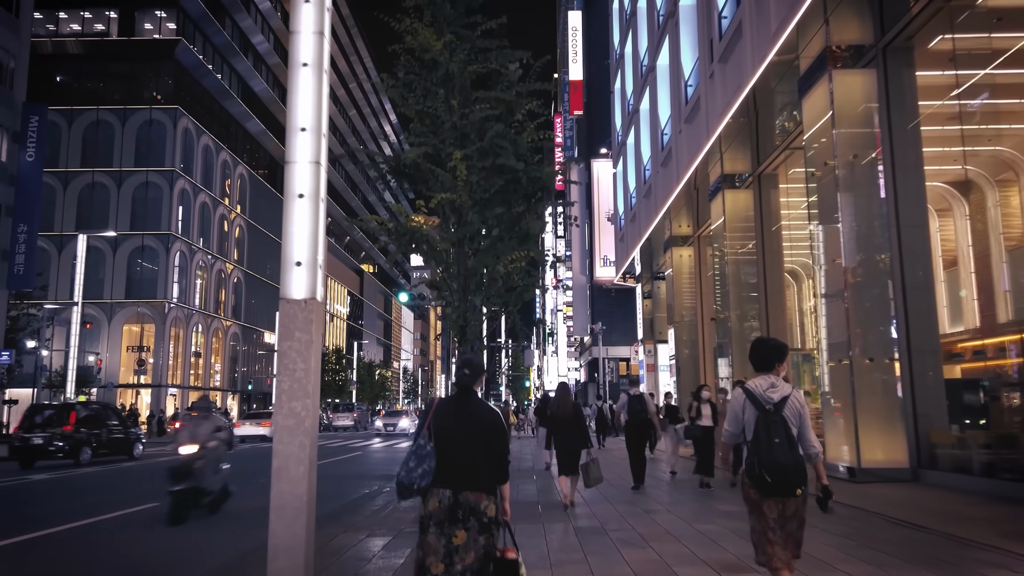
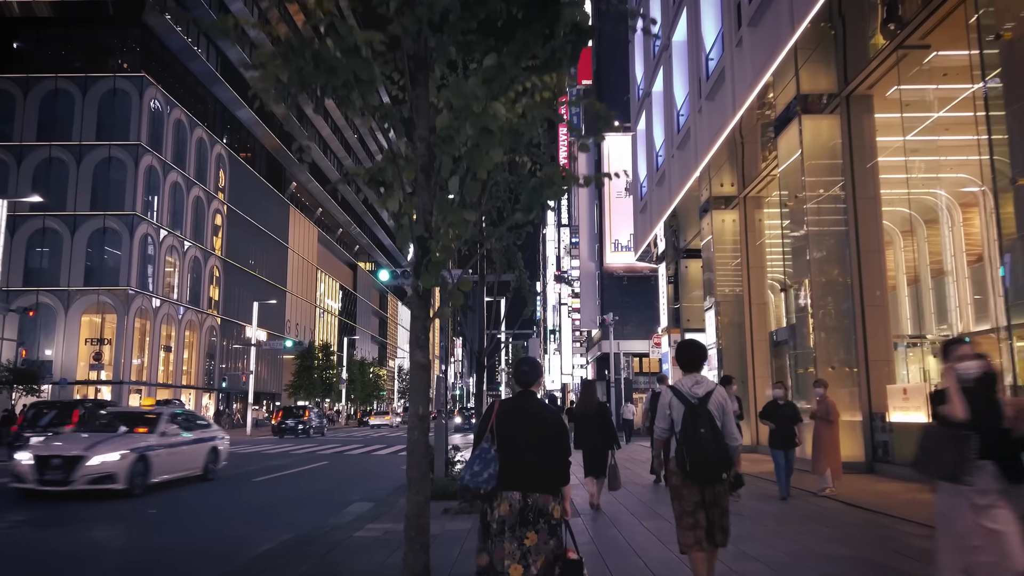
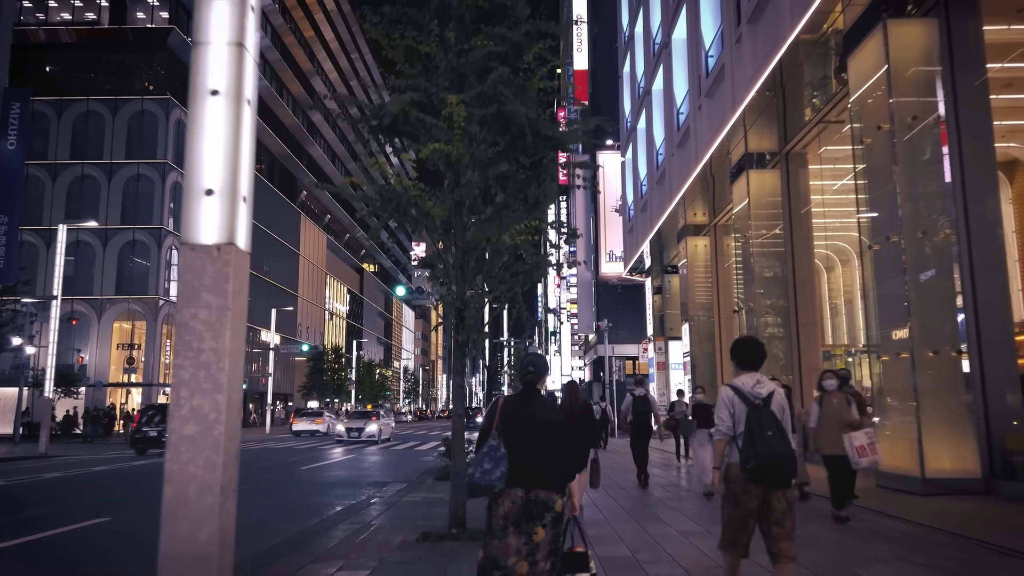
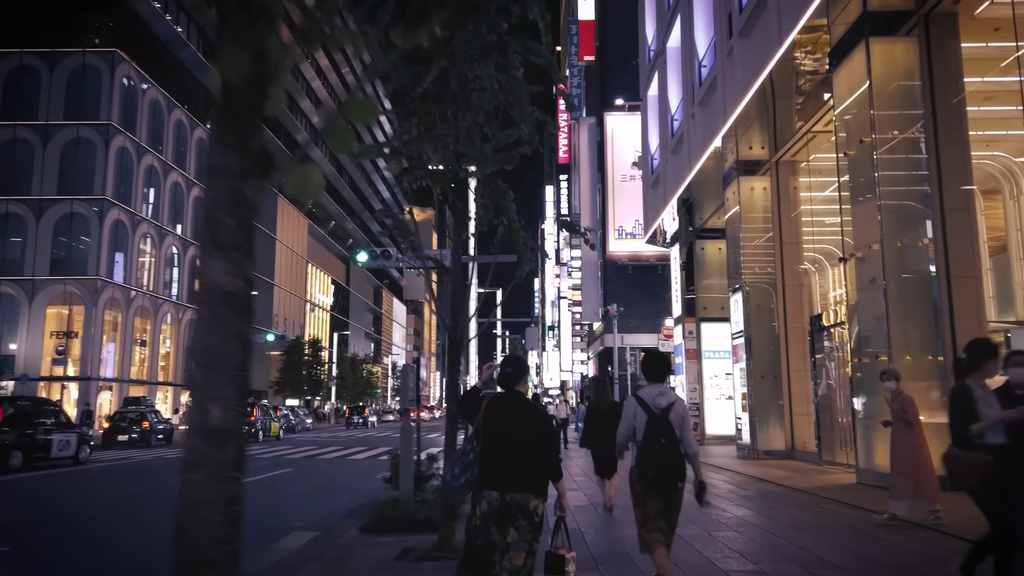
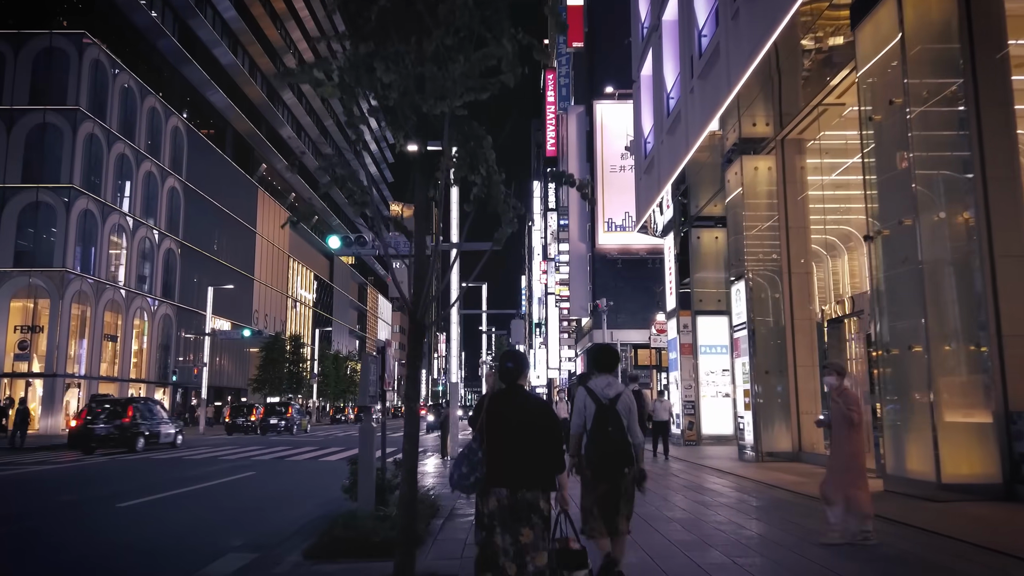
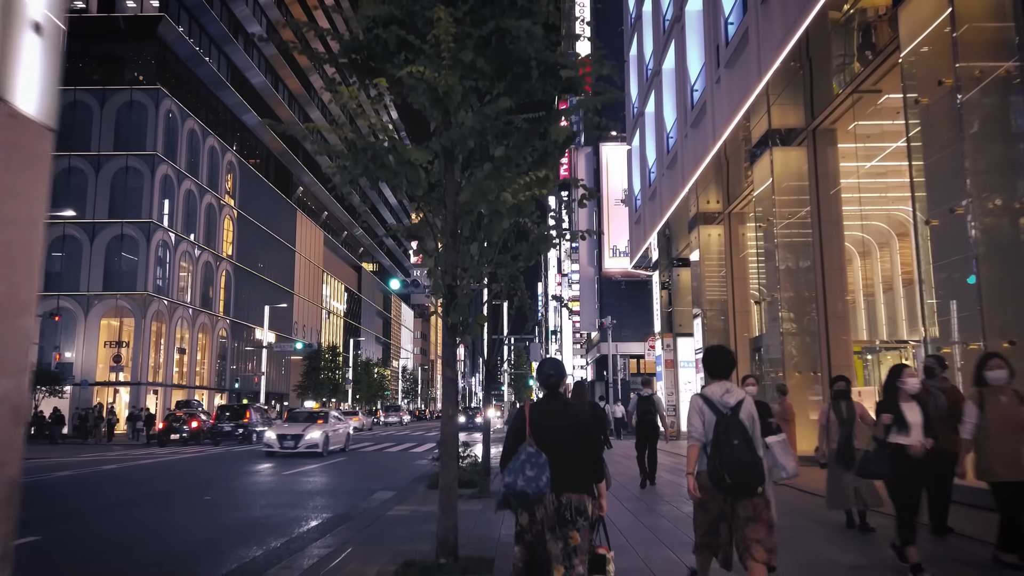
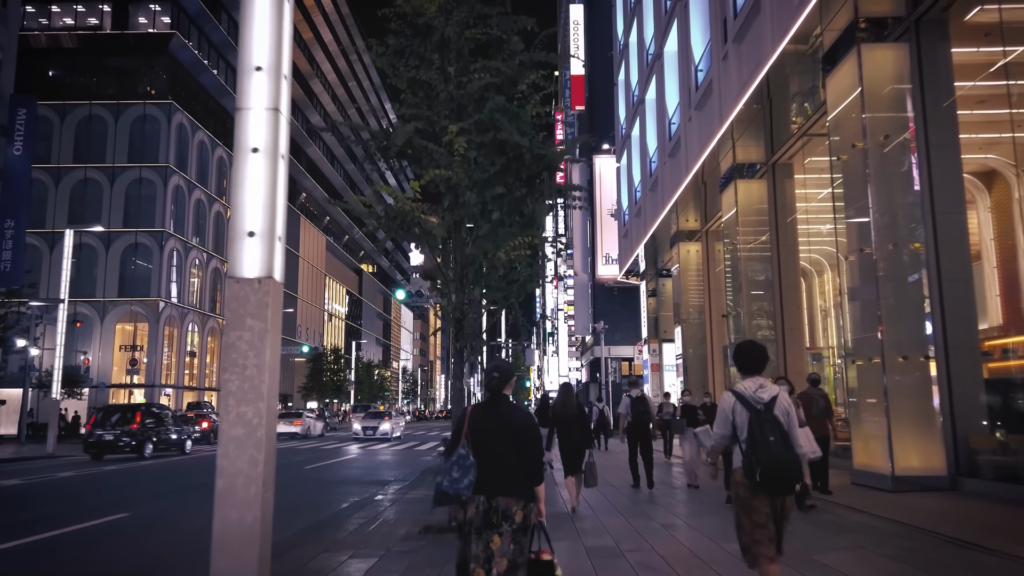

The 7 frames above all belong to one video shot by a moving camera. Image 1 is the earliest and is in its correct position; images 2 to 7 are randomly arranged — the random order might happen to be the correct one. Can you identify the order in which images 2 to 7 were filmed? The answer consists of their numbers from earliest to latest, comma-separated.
7, 3, 6, 2, 4, 5
